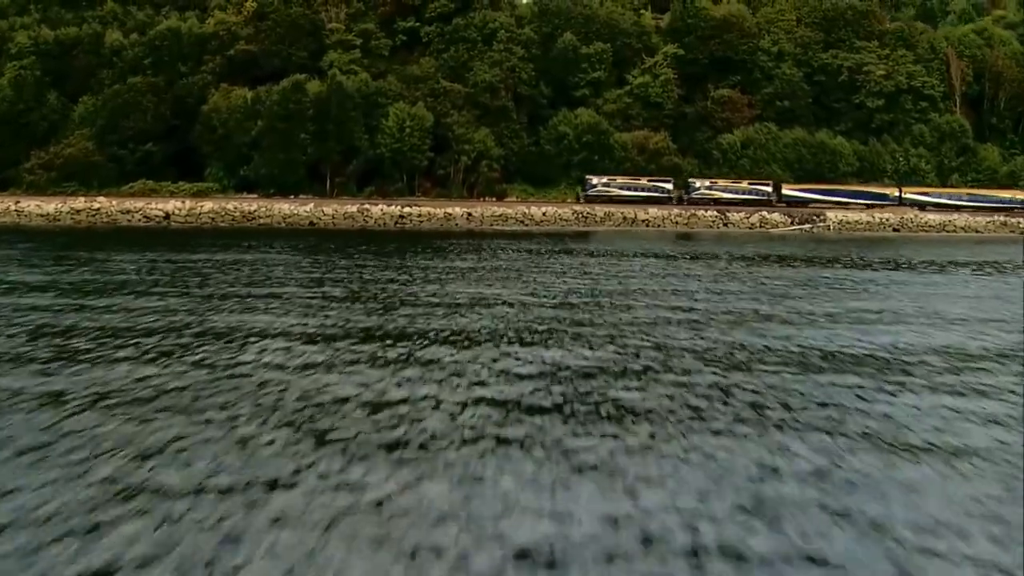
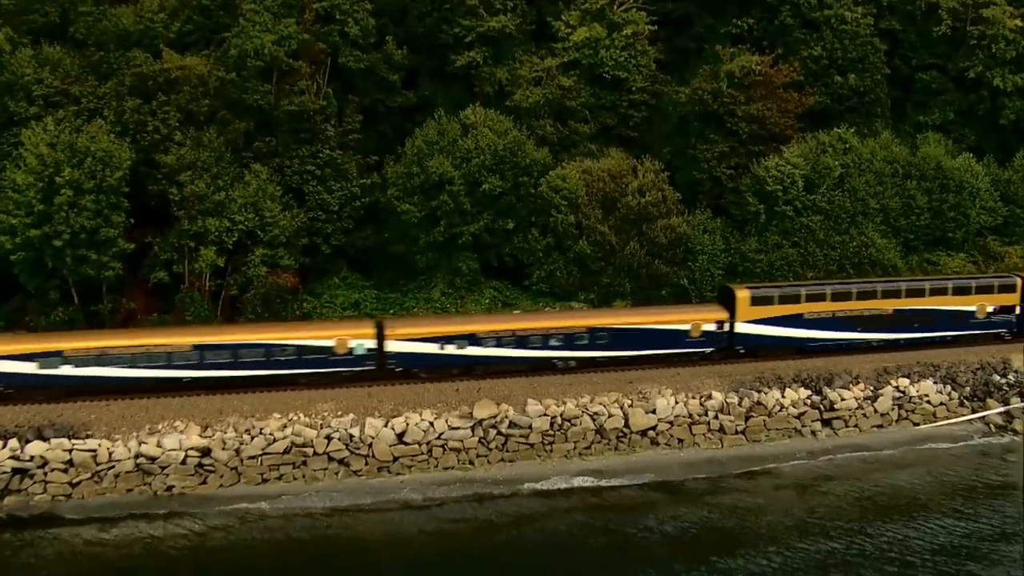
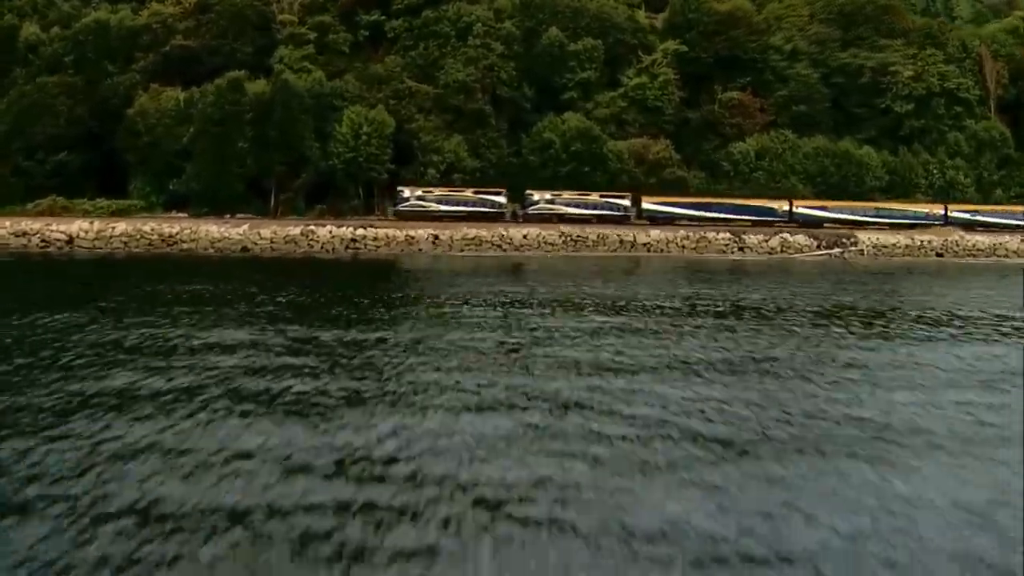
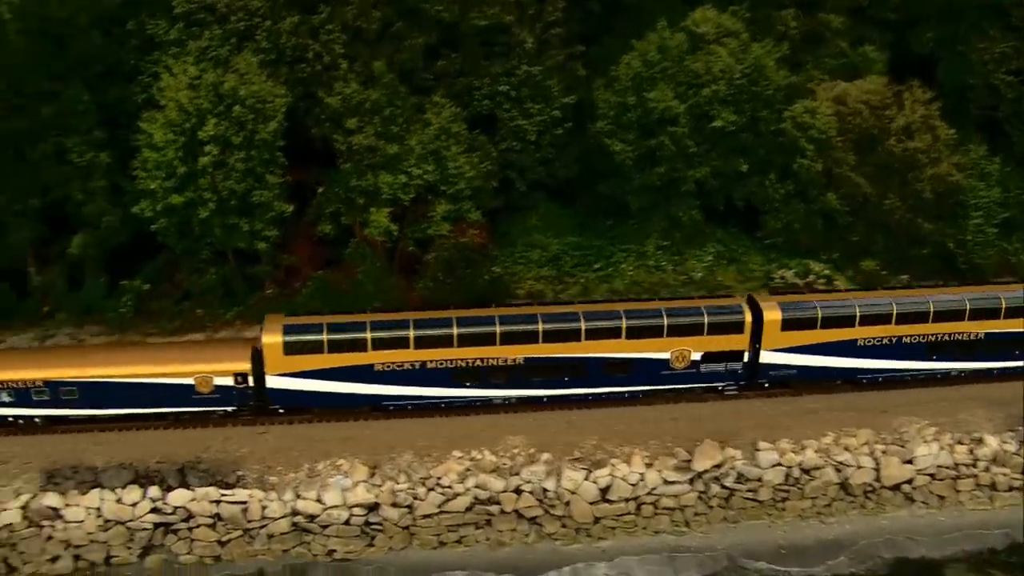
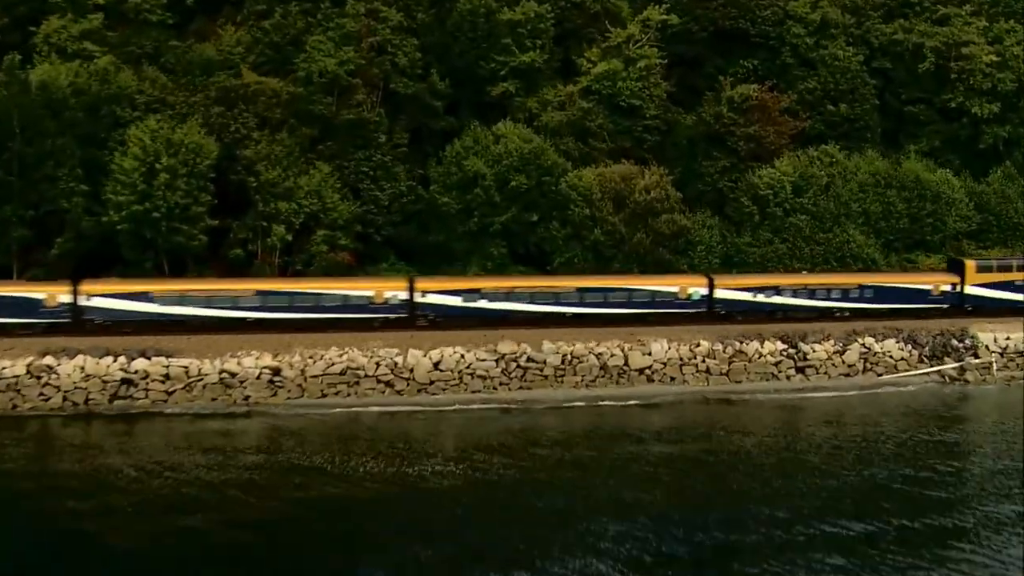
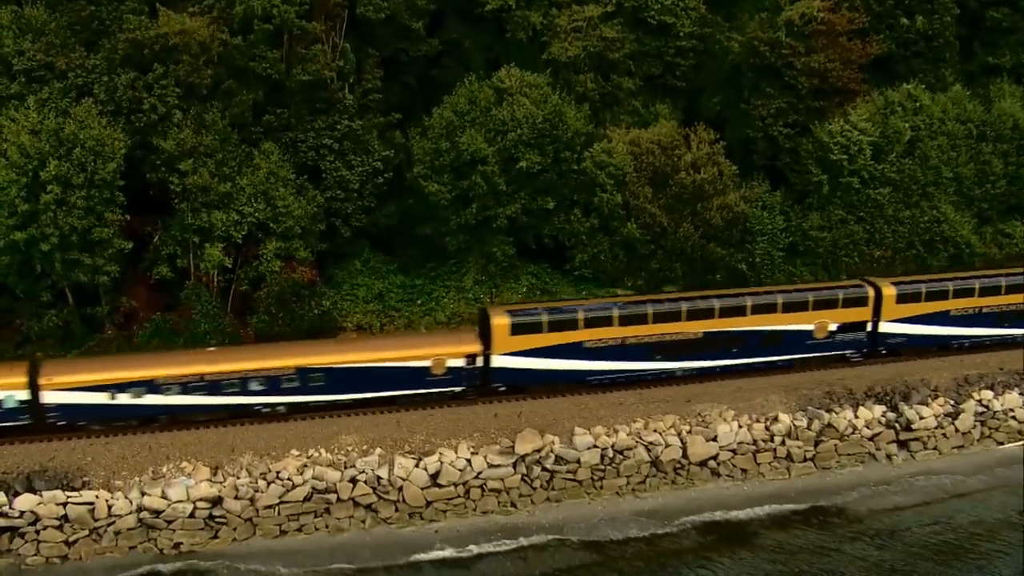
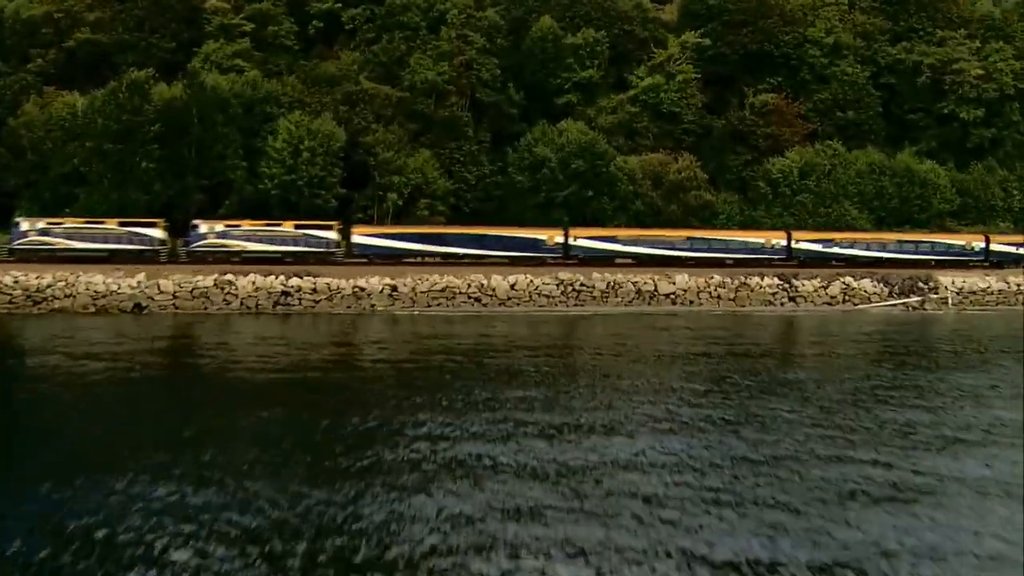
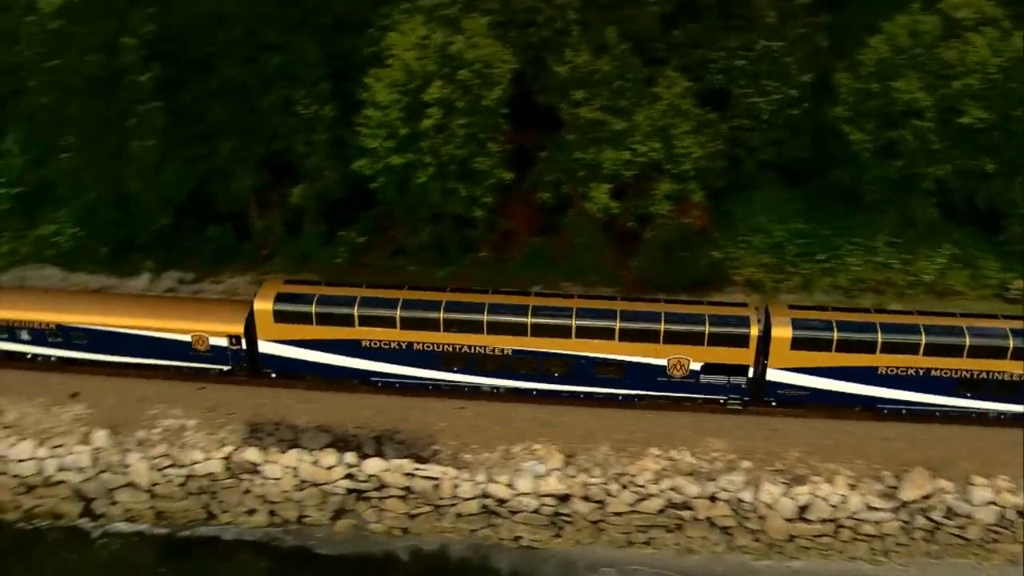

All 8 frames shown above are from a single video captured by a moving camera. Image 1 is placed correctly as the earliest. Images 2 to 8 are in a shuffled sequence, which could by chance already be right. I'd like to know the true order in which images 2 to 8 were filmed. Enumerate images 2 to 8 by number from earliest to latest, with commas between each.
3, 7, 5, 2, 6, 4, 8
